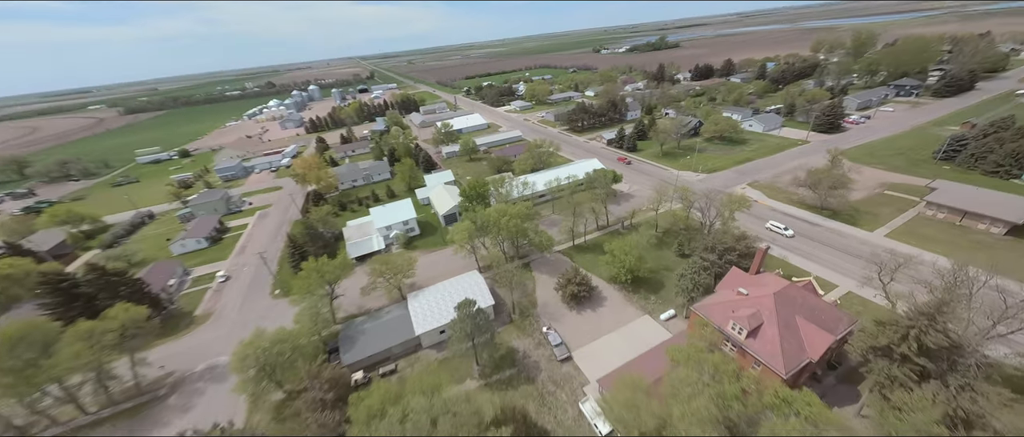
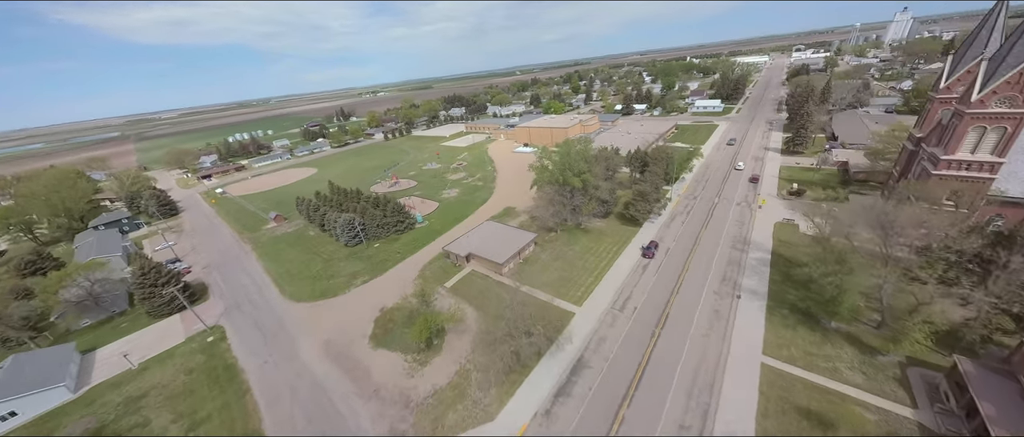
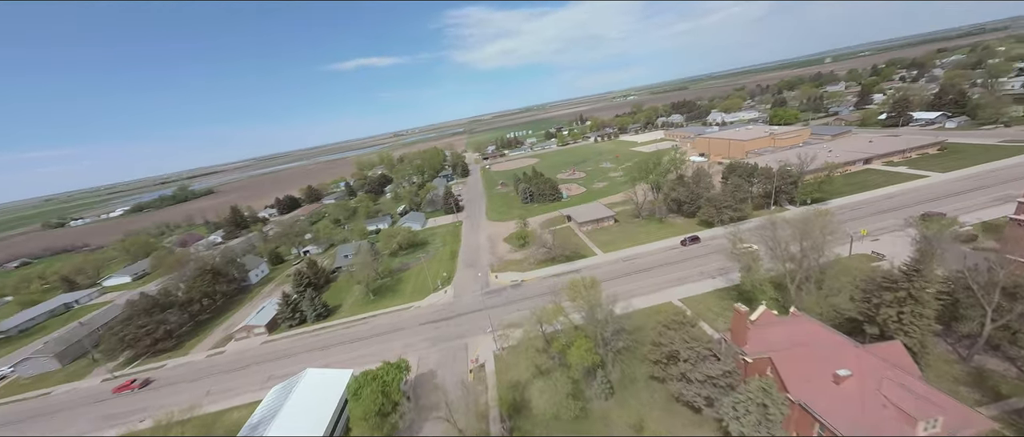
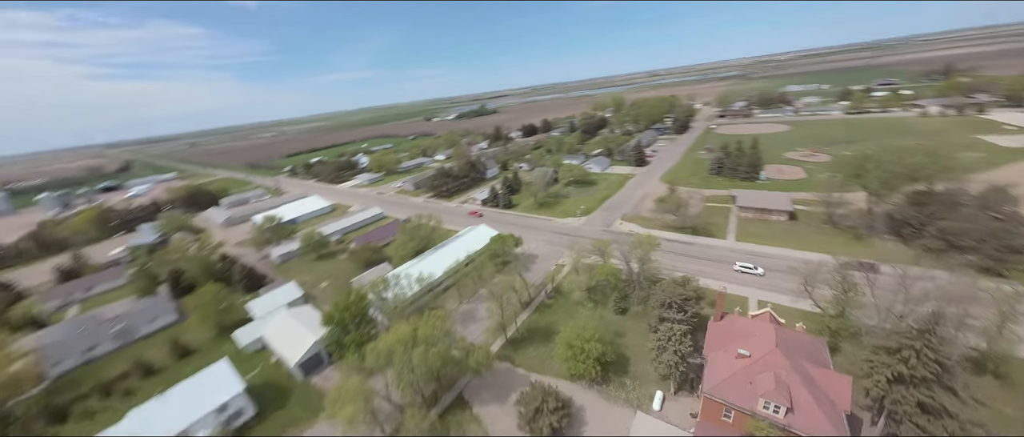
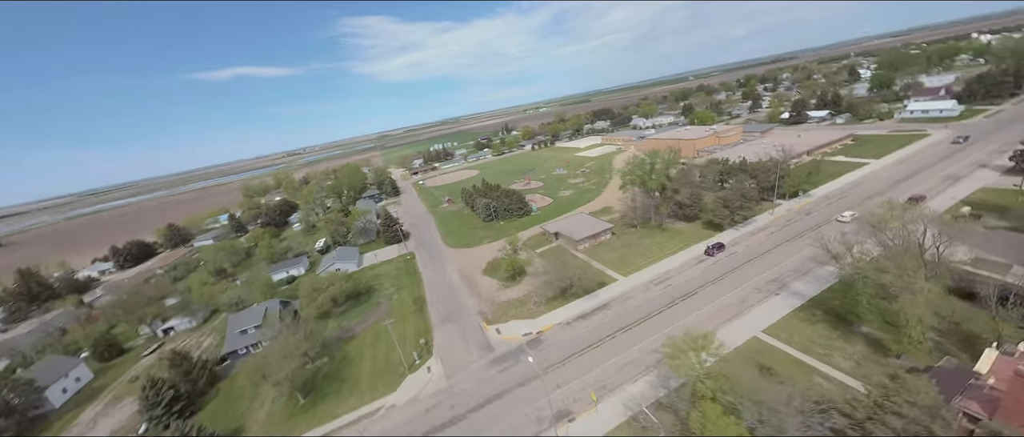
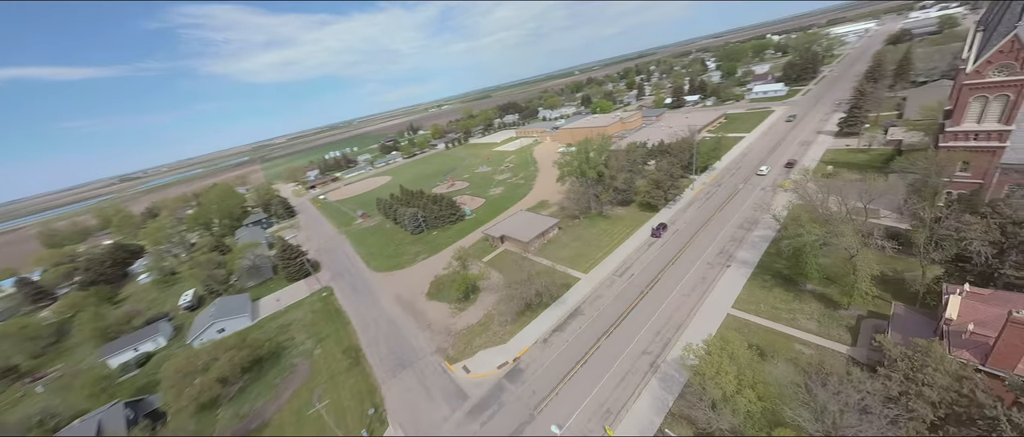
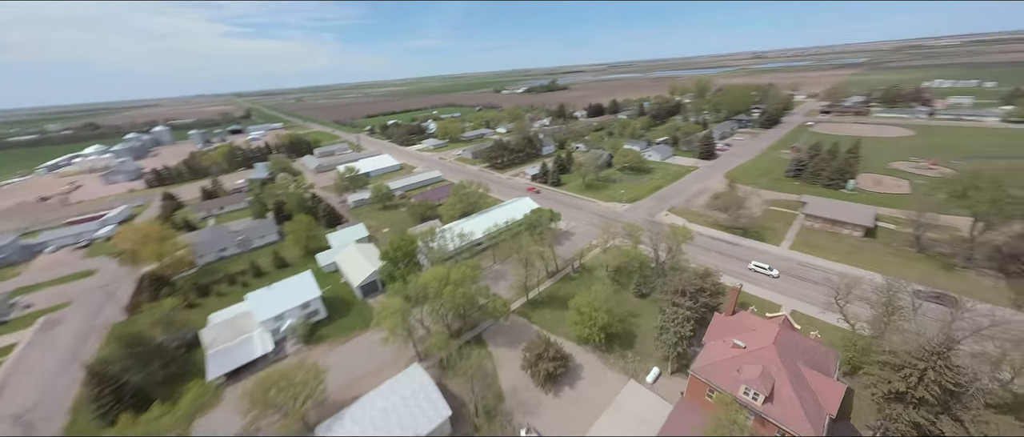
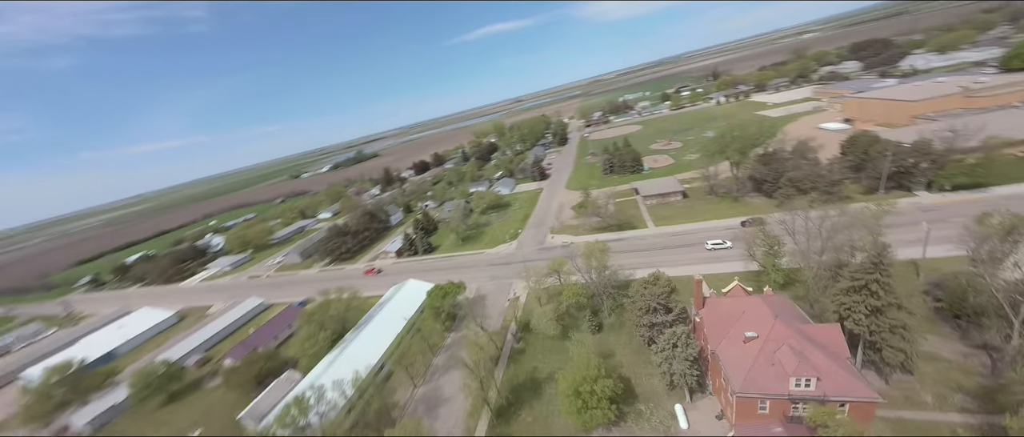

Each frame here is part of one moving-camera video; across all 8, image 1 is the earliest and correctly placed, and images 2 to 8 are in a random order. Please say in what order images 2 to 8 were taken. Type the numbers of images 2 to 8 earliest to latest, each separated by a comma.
7, 4, 8, 3, 5, 6, 2
